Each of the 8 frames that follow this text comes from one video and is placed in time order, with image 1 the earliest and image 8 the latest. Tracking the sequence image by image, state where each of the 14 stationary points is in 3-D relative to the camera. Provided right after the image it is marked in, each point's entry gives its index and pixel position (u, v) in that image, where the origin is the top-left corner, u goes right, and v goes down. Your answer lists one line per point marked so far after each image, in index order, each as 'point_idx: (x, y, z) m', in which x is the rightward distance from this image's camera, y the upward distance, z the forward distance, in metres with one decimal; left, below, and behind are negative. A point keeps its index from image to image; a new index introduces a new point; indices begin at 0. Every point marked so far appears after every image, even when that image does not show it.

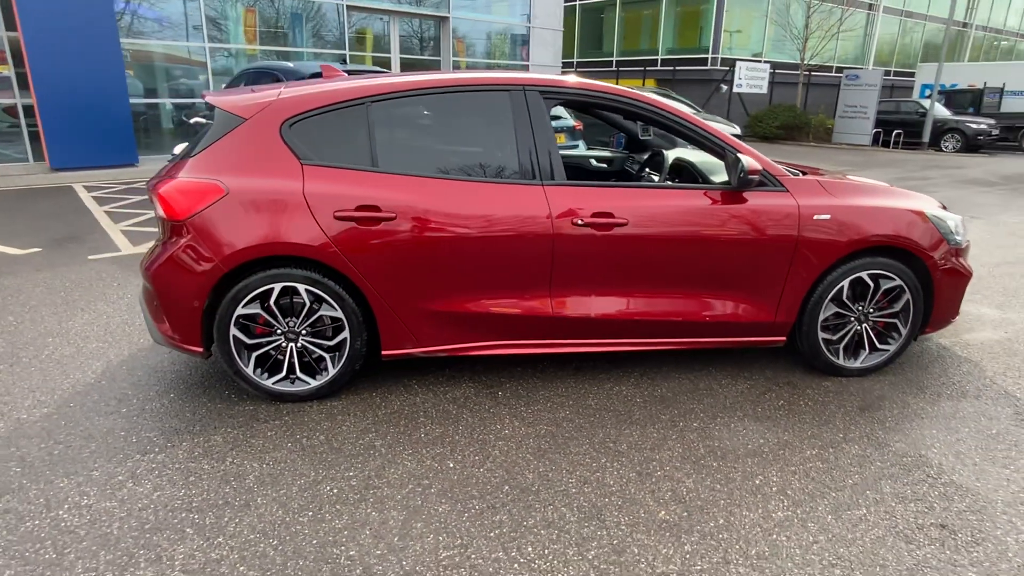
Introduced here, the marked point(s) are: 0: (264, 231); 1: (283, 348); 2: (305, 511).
0: (-1.2, +0.3, +3.1) m
1: (-1.2, -0.3, +3.3) m
2: (-0.8, -0.9, +2.5) m
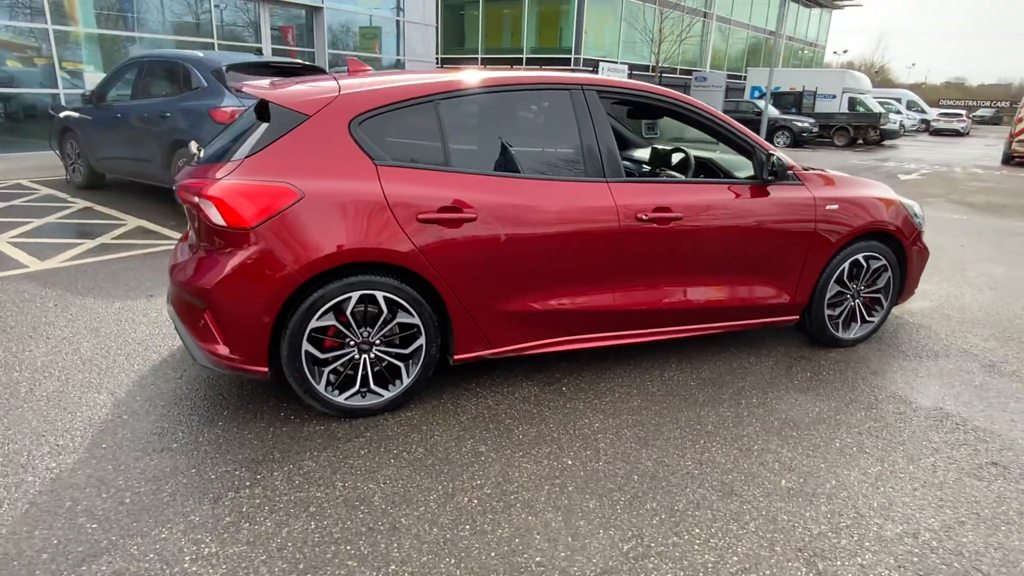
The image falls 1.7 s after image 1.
0: (-0.7, +0.2, +2.9) m
1: (-0.8, -0.4, +3.1) m
2: (-0.2, -0.9, +2.4) m
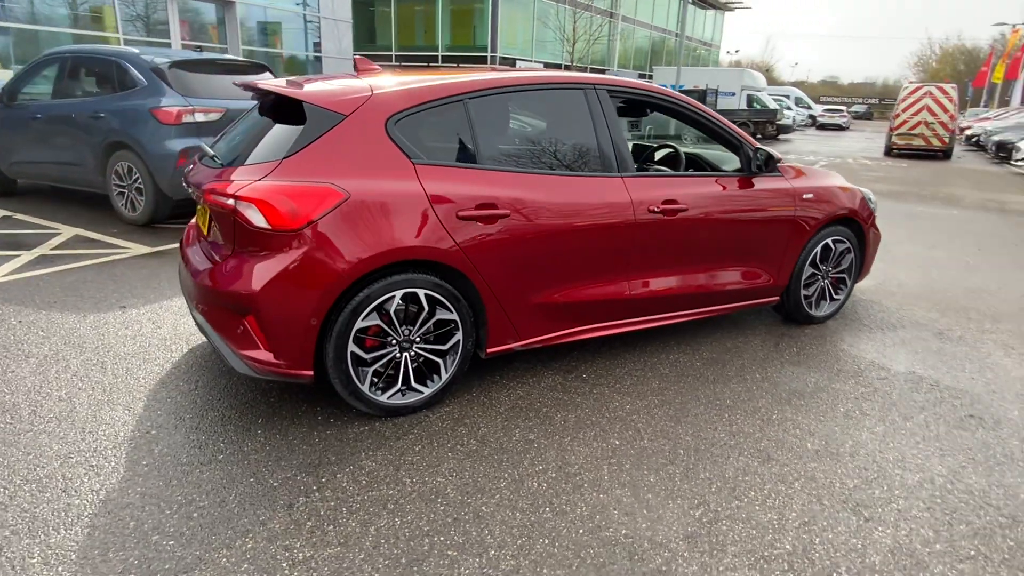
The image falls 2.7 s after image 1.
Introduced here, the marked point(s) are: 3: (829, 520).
0: (-0.5, +0.2, +2.9) m
1: (-0.6, -0.3, +3.1) m
2: (+0.1, -0.9, +2.5) m
3: (+1.3, -0.9, +2.5) m
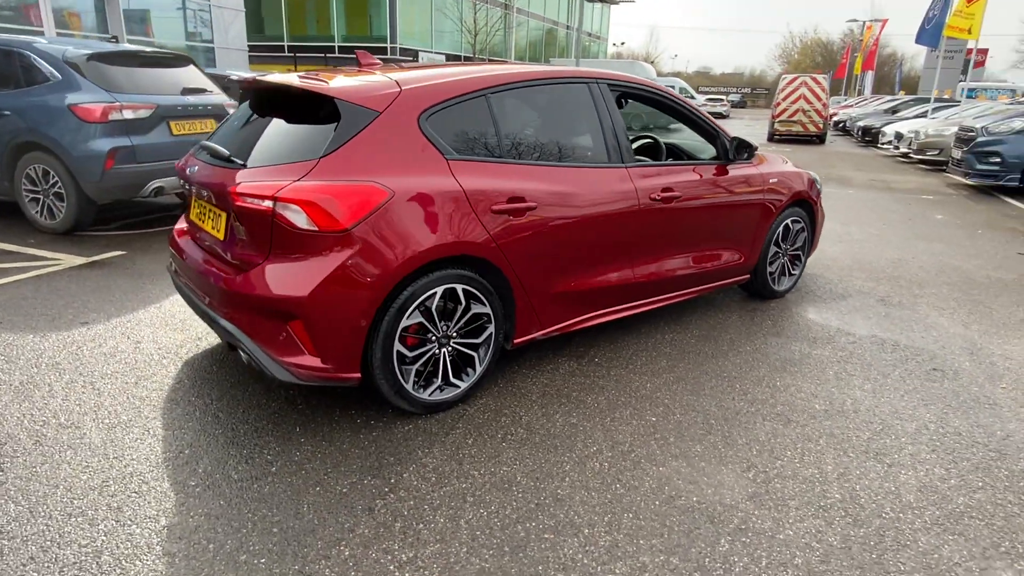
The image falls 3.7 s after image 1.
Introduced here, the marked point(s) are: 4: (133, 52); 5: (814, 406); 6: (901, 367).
0: (-0.4, +0.3, +2.9) m
1: (-0.4, -0.3, +3.1) m
2: (+0.4, -0.8, +2.6) m
3: (+1.5, -0.8, +2.8) m
4: (-3.9, +2.4, +6.5) m
5: (+1.6, -0.6, +3.3) m
6: (+2.4, -0.5, +3.8) m
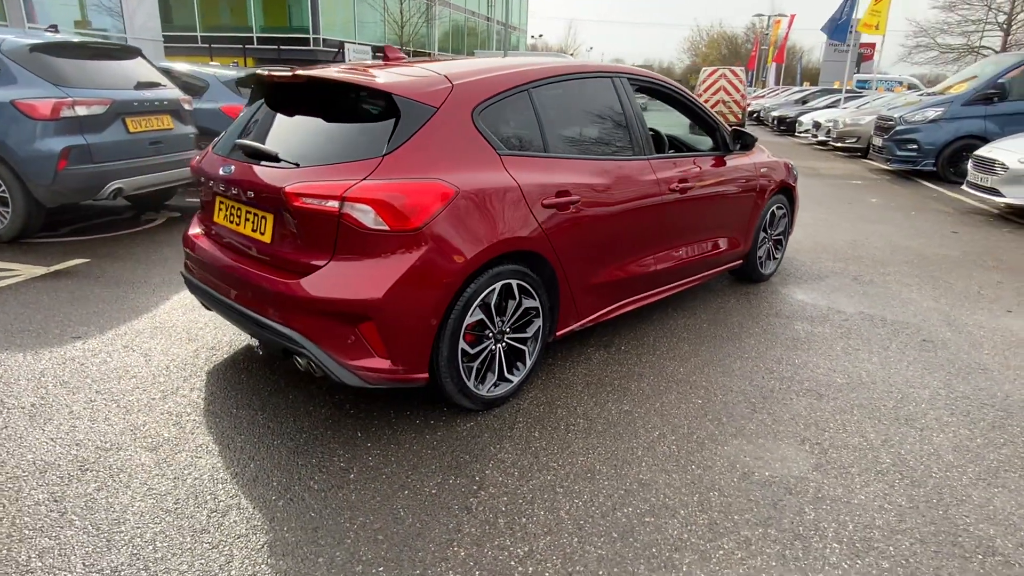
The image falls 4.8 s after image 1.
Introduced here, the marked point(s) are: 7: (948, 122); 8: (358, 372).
0: (-0.1, +0.3, +2.9) m
1: (-0.1, -0.3, +3.1) m
2: (+0.8, -0.8, +2.7) m
3: (+1.9, -0.7, +3.0) m
4: (-4.1, +2.3, +6.0) m
5: (+1.8, -0.5, +3.6) m
6: (+2.5, -0.3, +4.2) m
7: (+7.5, +2.9, +10.9) m
8: (-0.7, -0.4, +2.7) m
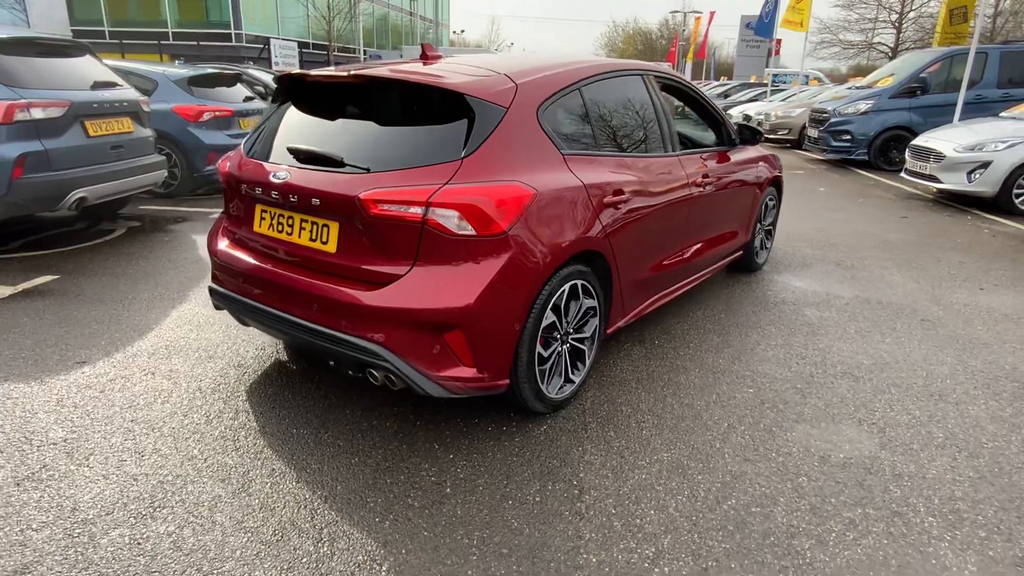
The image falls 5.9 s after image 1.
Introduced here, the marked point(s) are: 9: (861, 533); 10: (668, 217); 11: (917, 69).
0: (+0.2, +0.3, +2.8) m
1: (+0.2, -0.3, +3.0) m
2: (+1.1, -0.7, +2.8) m
3: (+2.2, -0.6, +3.2) m
4: (-4.2, +2.2, +5.5) m
5: (+2.1, -0.4, +3.8) m
6: (+2.7, -0.2, +4.4) m
7: (+6.8, +3.2, +11.7) m
8: (-0.3, -0.4, +2.6) m
9: (+1.3, -0.9, +2.3) m
10: (+0.9, +0.4, +3.8) m
11: (+7.5, +4.0, +11.7) m
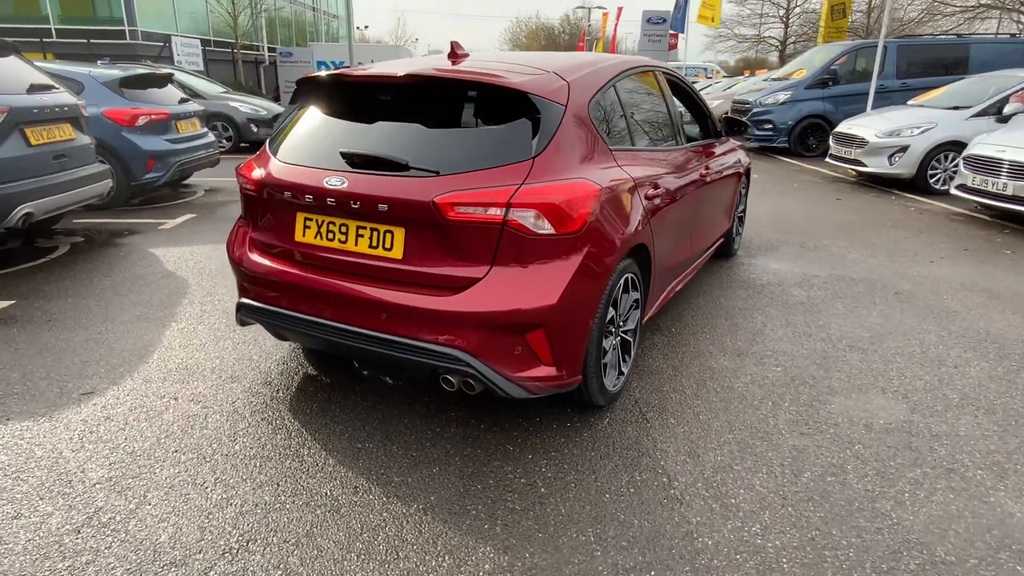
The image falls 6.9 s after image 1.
0: (+0.5, +0.3, +2.9) m
1: (+0.5, -0.3, +3.1) m
2: (+1.5, -0.7, +3.0) m
3: (+2.4, -0.5, +3.5) m
4: (-4.4, +1.9, +4.9) m
5: (+2.3, -0.3, +4.1) m
6: (+2.8, -0.1, +4.8) m
7: (+5.6, +3.6, +12.5) m
8: (0.0, -0.4, +2.6) m
9: (+1.7, -0.8, +2.6) m
10: (+1.0, +0.5, +3.9) m
11: (+6.3, +4.5, +12.6) m
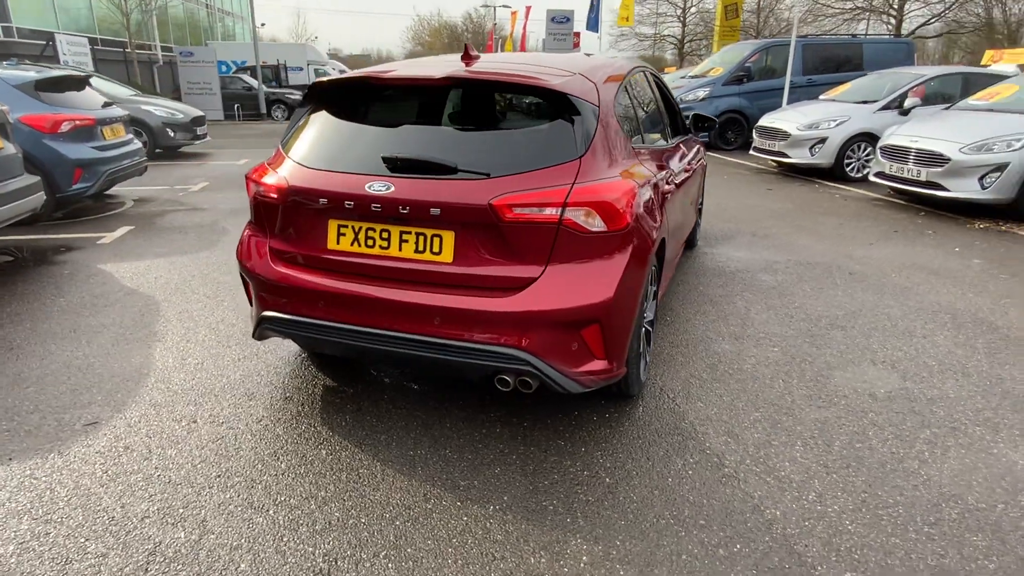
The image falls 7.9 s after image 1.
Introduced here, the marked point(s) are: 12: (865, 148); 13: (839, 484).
0: (+0.7, +0.3, +3.0) m
1: (+0.7, -0.2, +3.2) m
2: (+1.6, -0.6, +3.3) m
3: (+2.5, -0.3, +3.9) m
4: (-4.5, +1.7, +4.3) m
5: (+2.3, -0.2, +4.4) m
6: (+2.6, +0.1, +5.2) m
7: (+4.2, +3.9, +13.2) m
8: (+0.3, -0.4, +2.7) m
9: (+1.9, -0.7, +2.8) m
10: (+1.0, +0.6, +4.1) m
11: (+4.9, +4.8, +13.4) m
12: (+5.3, +2.1, +9.6) m
13: (+1.3, -0.8, +2.6) m
